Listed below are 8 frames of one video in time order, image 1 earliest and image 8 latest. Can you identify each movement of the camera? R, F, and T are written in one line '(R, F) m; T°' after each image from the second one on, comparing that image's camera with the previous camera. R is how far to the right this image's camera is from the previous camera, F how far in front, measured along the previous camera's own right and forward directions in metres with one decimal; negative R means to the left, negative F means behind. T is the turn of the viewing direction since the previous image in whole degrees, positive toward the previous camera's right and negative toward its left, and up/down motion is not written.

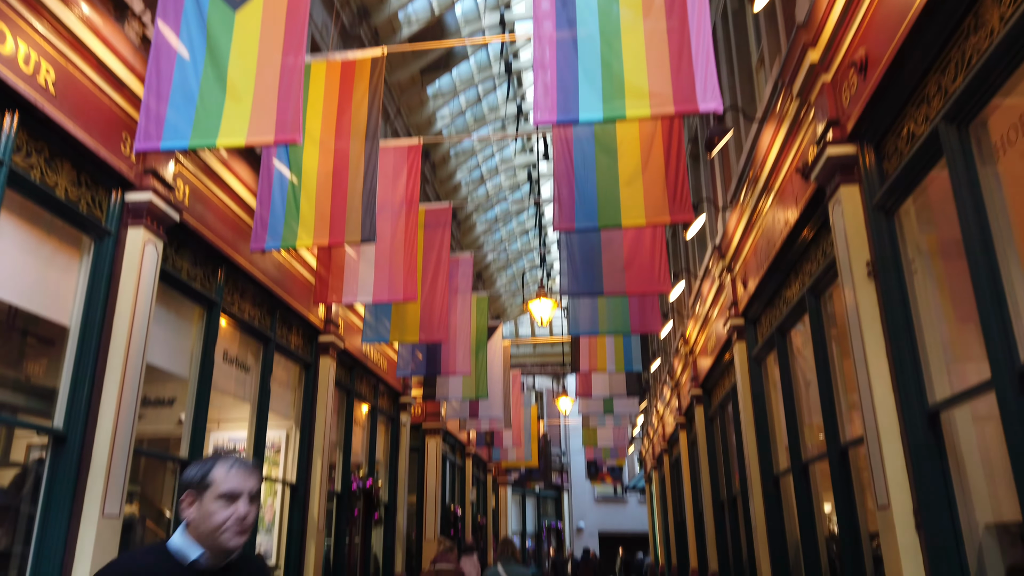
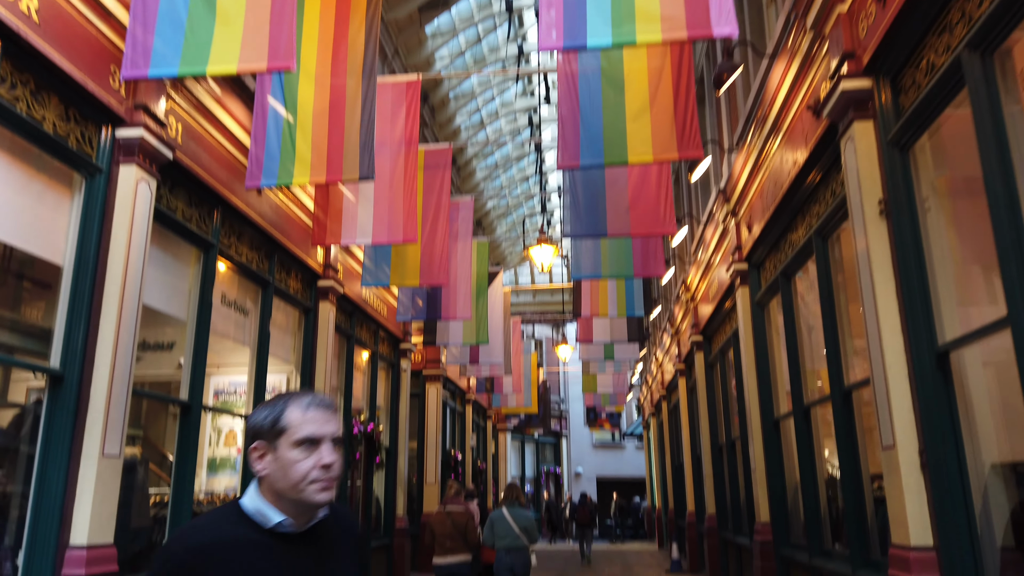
(0.0, +0.1) m; 0°
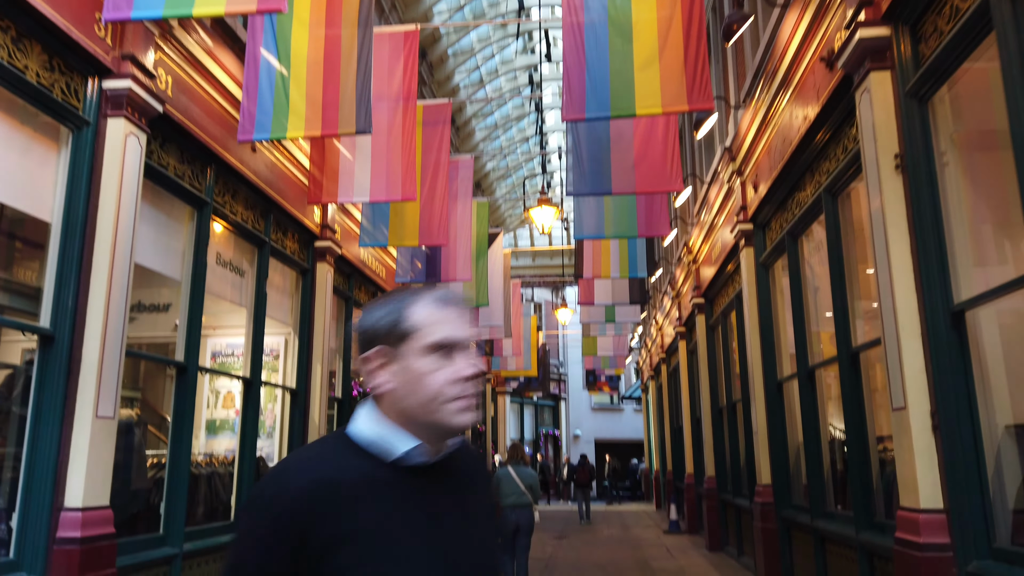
(0.0, +0.1) m; 0°
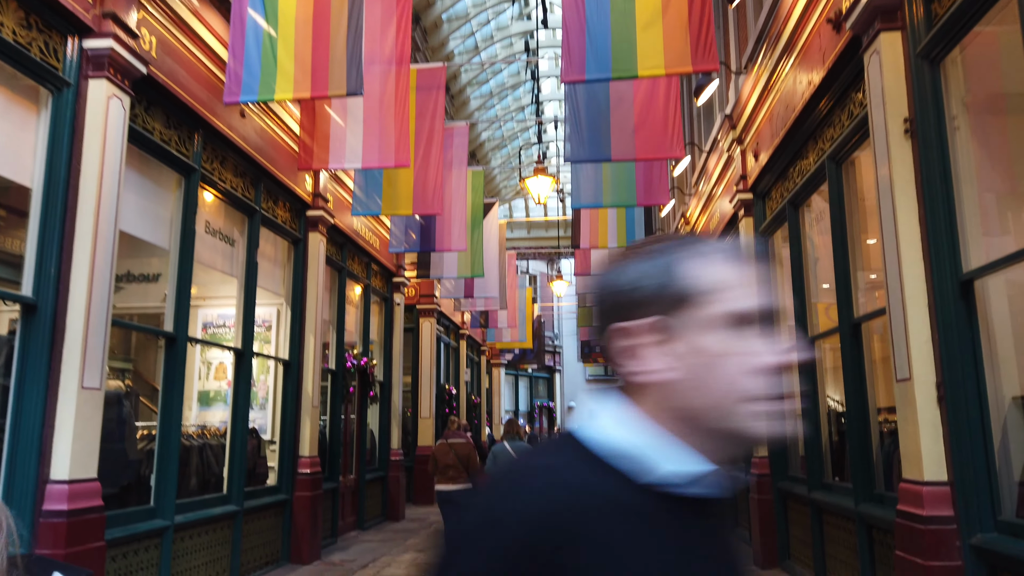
(0.0, +0.1) m; 0°
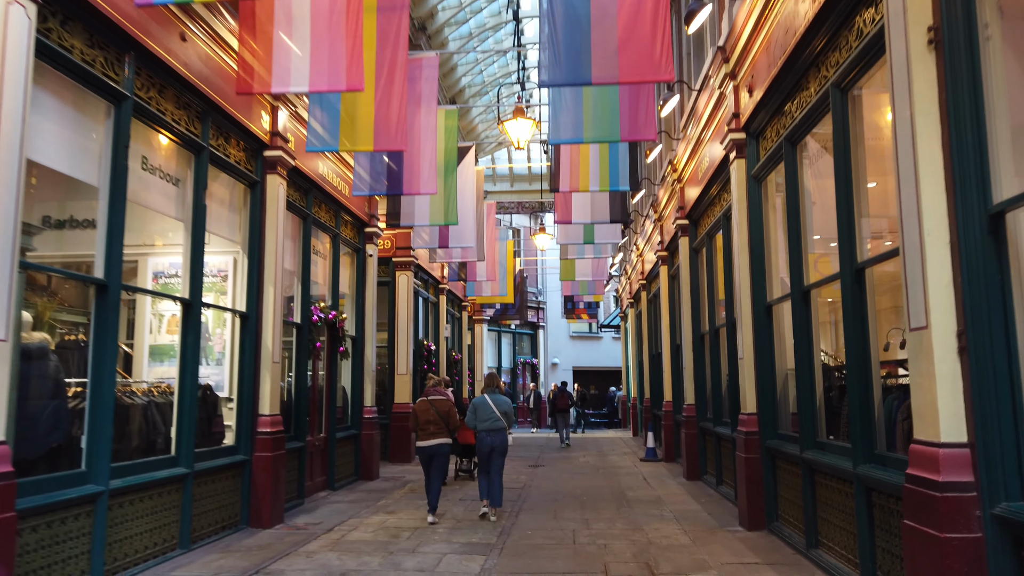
(+0.1, +0.6) m; +1°
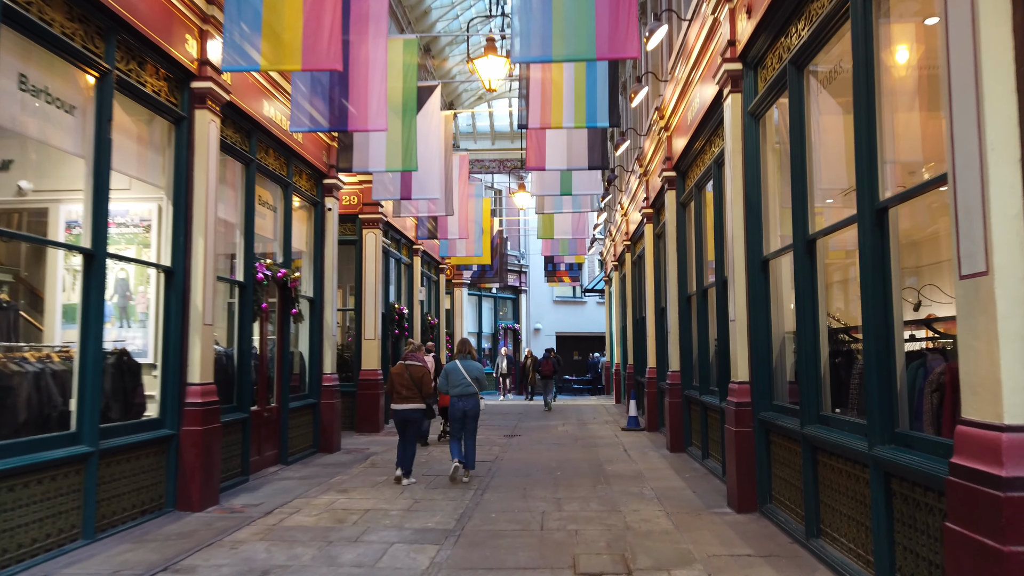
(+0.2, +1.0) m; +1°
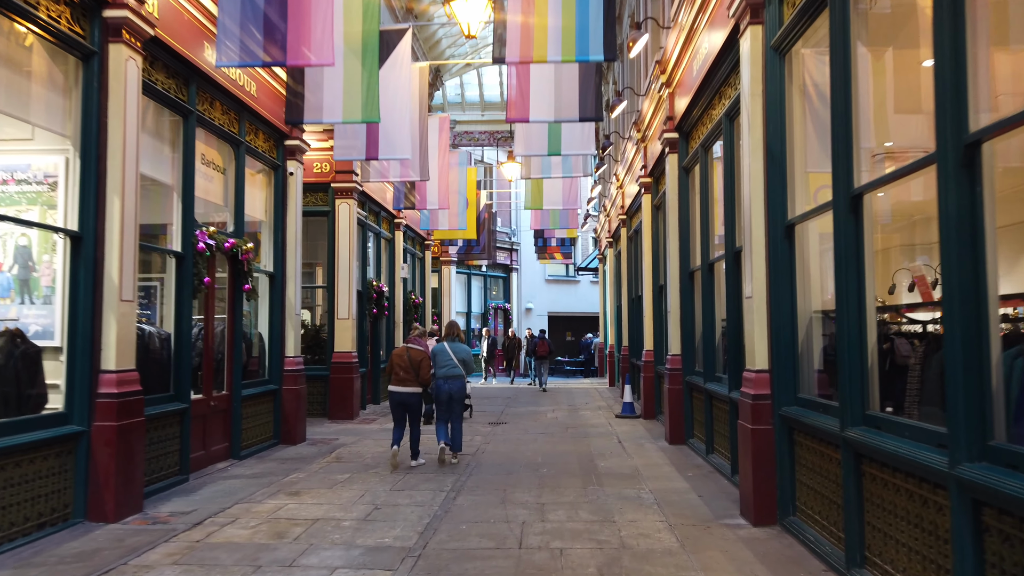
(+0.2, +1.2) m; 0°
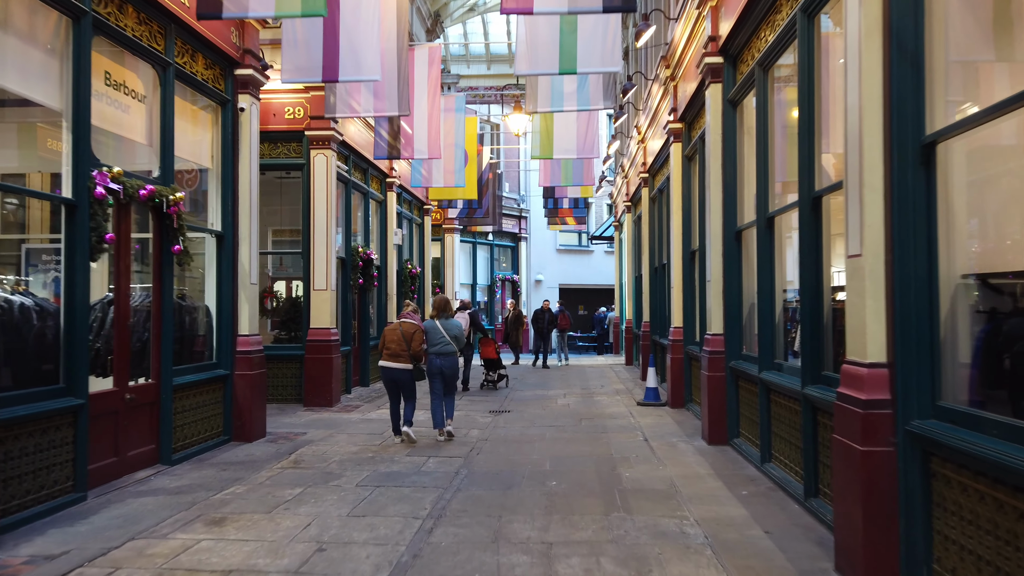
(+0.1, +2.0) m; -1°
